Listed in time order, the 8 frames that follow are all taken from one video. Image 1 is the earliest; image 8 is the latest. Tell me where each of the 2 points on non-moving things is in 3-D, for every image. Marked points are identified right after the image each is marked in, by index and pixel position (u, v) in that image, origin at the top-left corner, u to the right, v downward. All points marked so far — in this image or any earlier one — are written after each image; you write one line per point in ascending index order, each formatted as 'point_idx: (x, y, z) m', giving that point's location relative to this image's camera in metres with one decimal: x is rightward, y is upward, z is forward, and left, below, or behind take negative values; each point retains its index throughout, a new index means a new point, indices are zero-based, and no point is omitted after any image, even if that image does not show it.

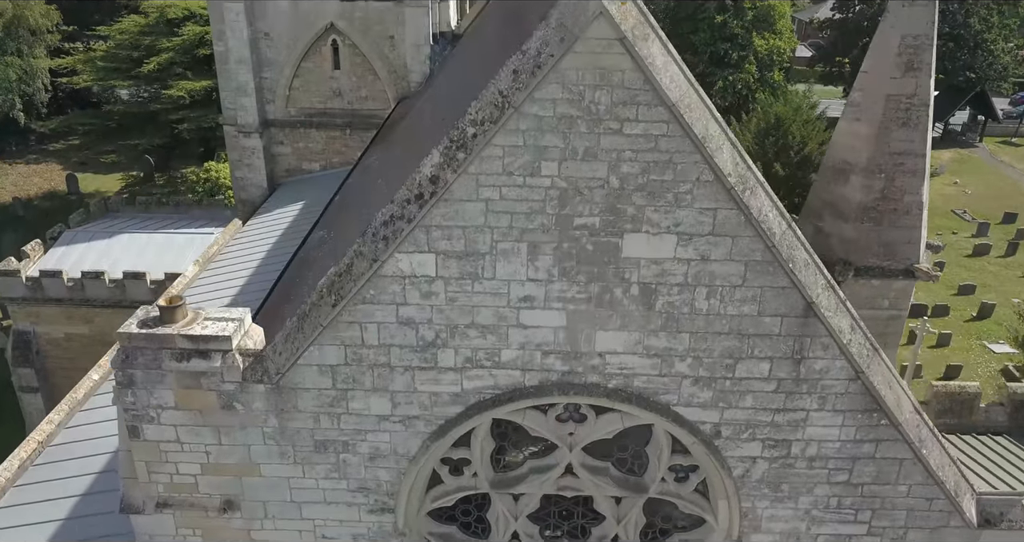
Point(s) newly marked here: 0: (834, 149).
0: (+3.1, +1.2, +7.2) m
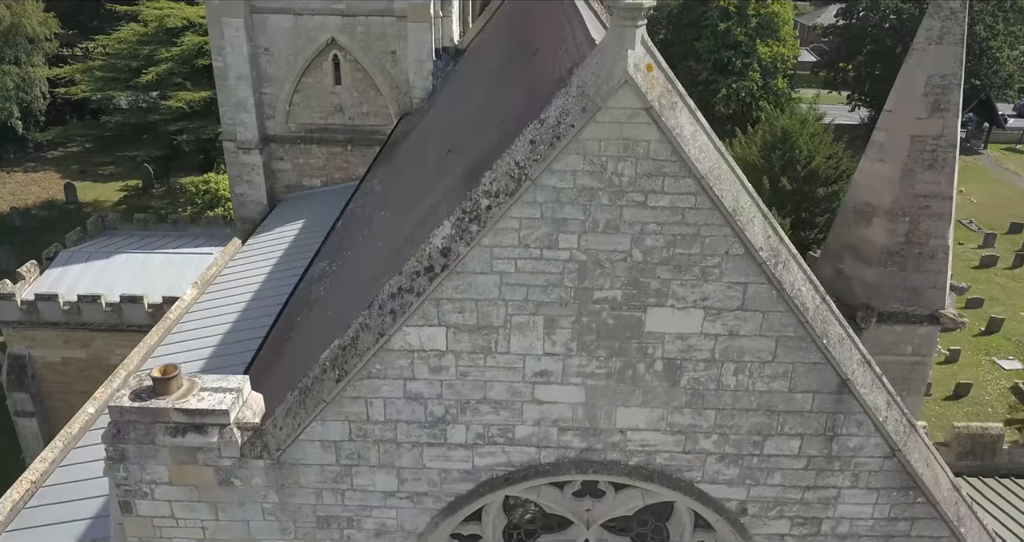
0: (+3.2, +0.8, +7.0) m
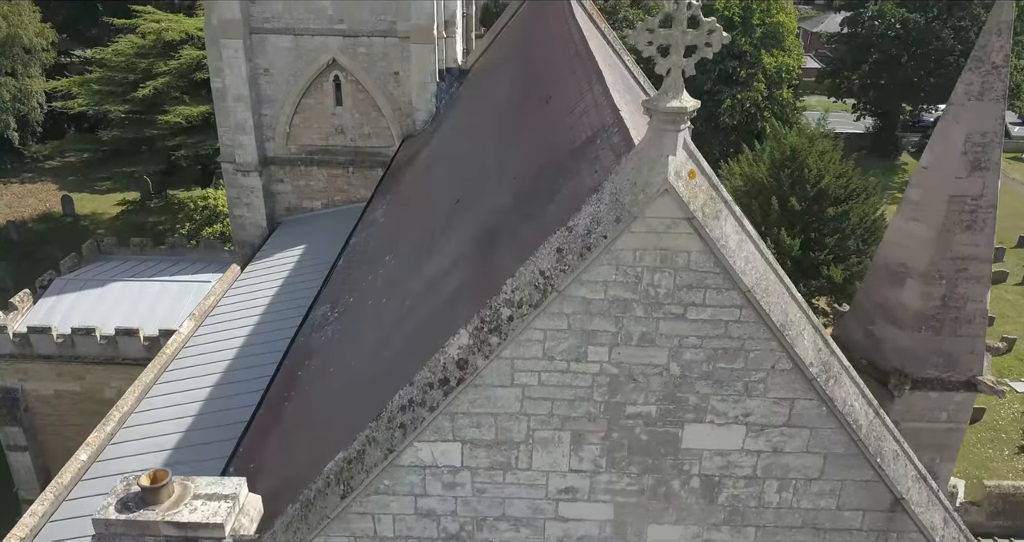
0: (+3.3, +0.2, +6.6) m
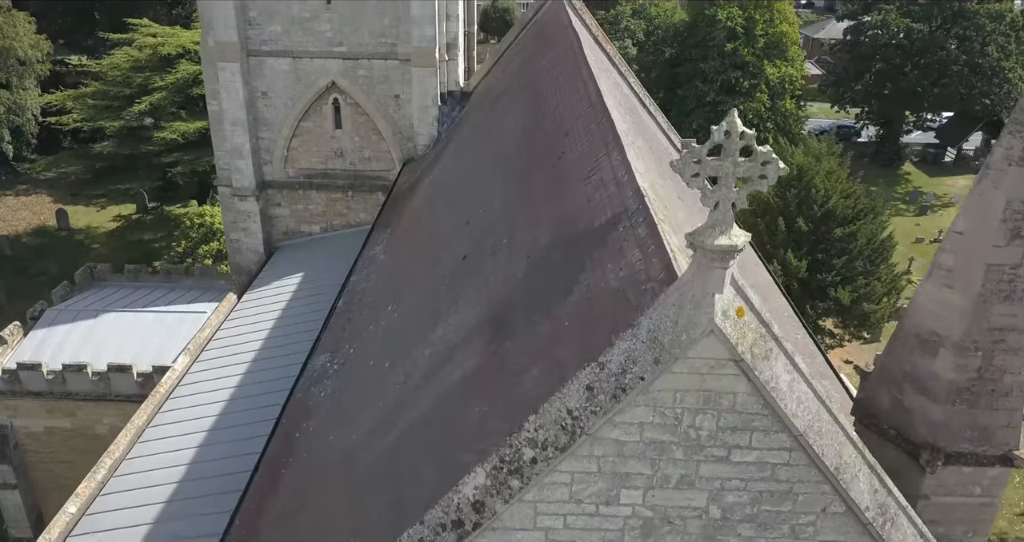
0: (+3.4, -0.4, +6.3) m
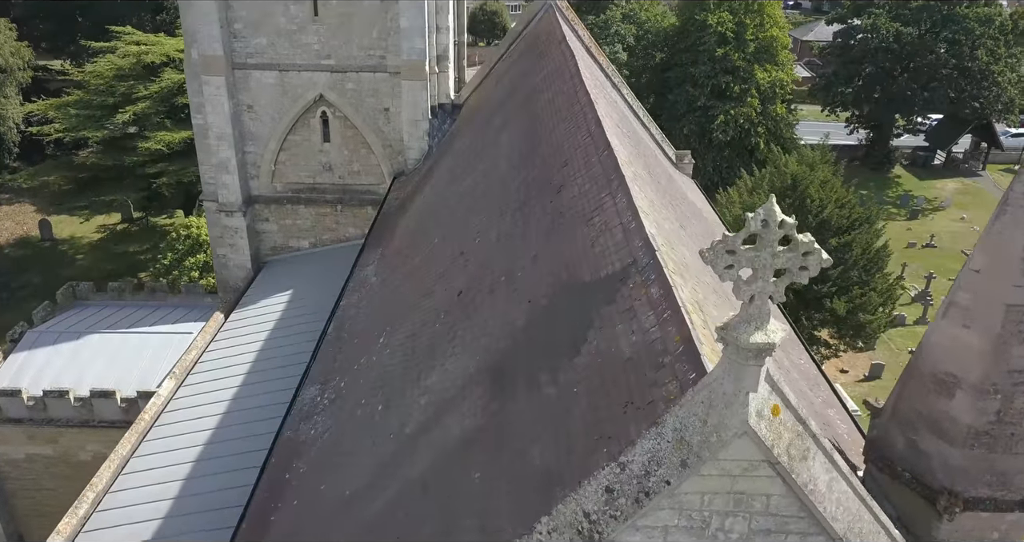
0: (+3.4, -0.7, +6.0) m
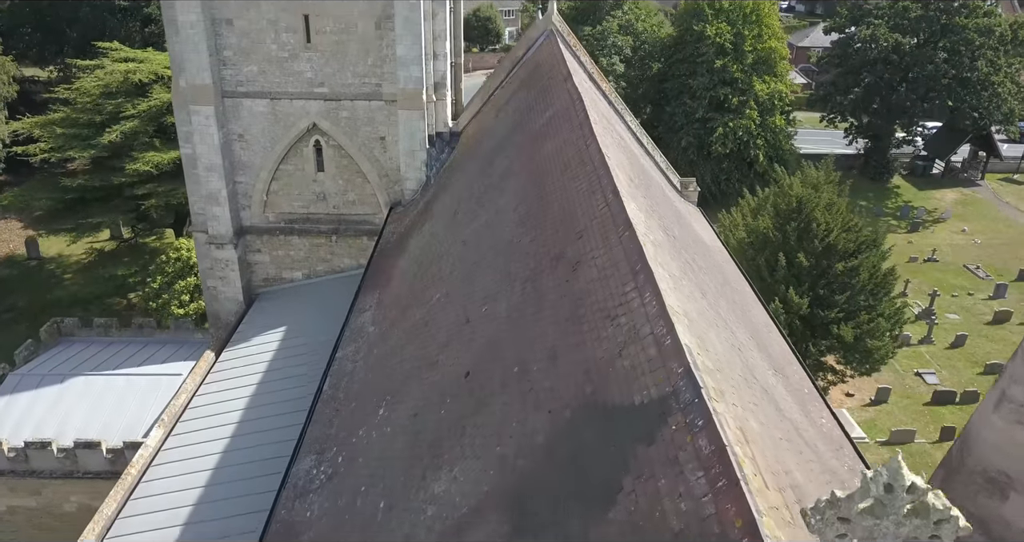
0: (+3.5, -1.3, +5.5) m
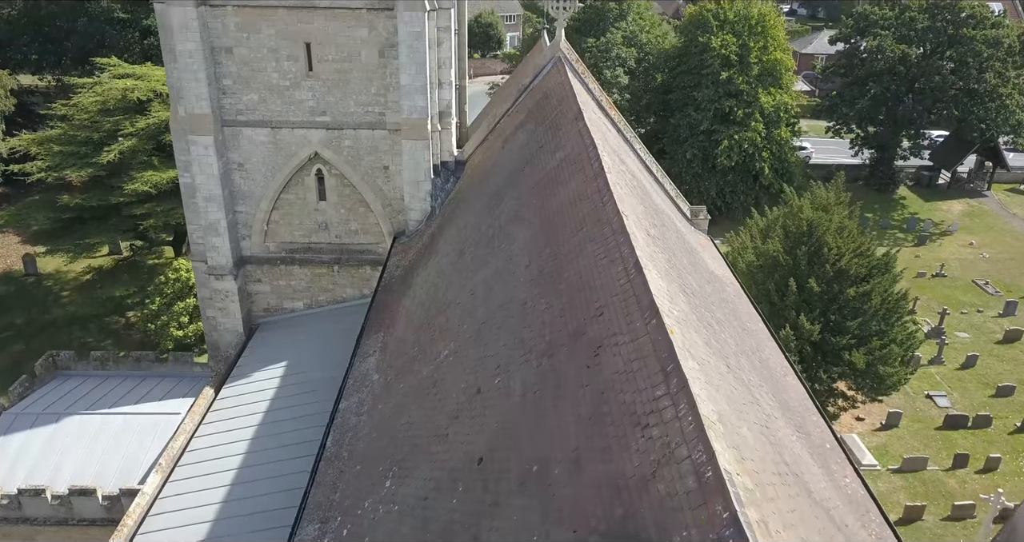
0: (+3.6, -1.9, +5.2) m
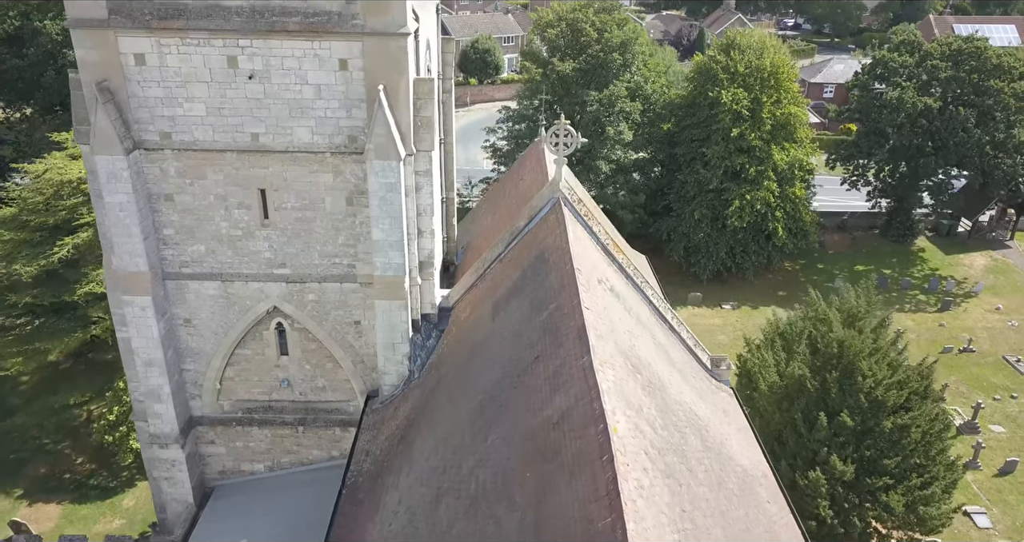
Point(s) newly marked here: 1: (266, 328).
0: (+3.5, -4.8, +3.1) m
1: (-4.1, -1.0, +12.6) m
